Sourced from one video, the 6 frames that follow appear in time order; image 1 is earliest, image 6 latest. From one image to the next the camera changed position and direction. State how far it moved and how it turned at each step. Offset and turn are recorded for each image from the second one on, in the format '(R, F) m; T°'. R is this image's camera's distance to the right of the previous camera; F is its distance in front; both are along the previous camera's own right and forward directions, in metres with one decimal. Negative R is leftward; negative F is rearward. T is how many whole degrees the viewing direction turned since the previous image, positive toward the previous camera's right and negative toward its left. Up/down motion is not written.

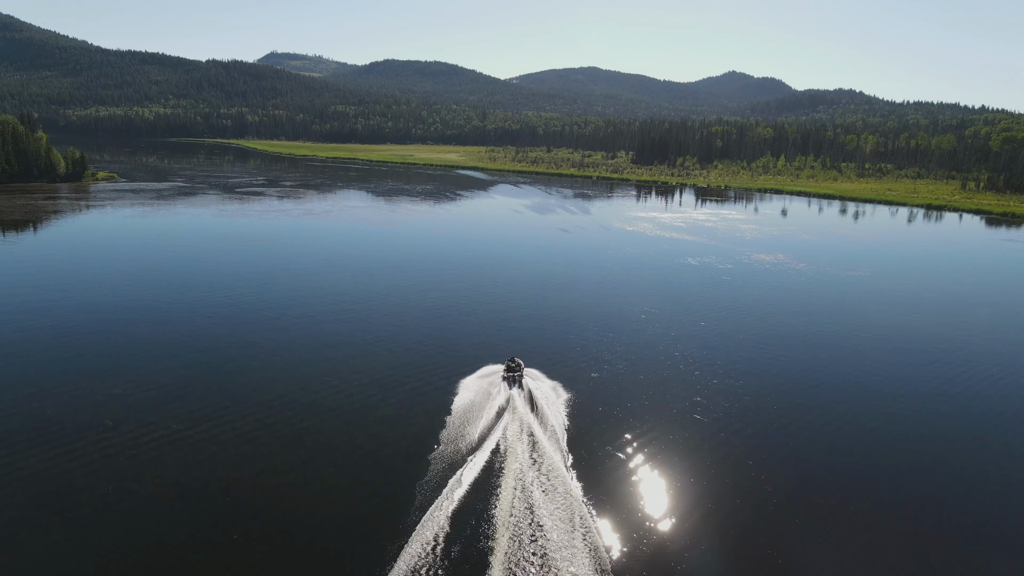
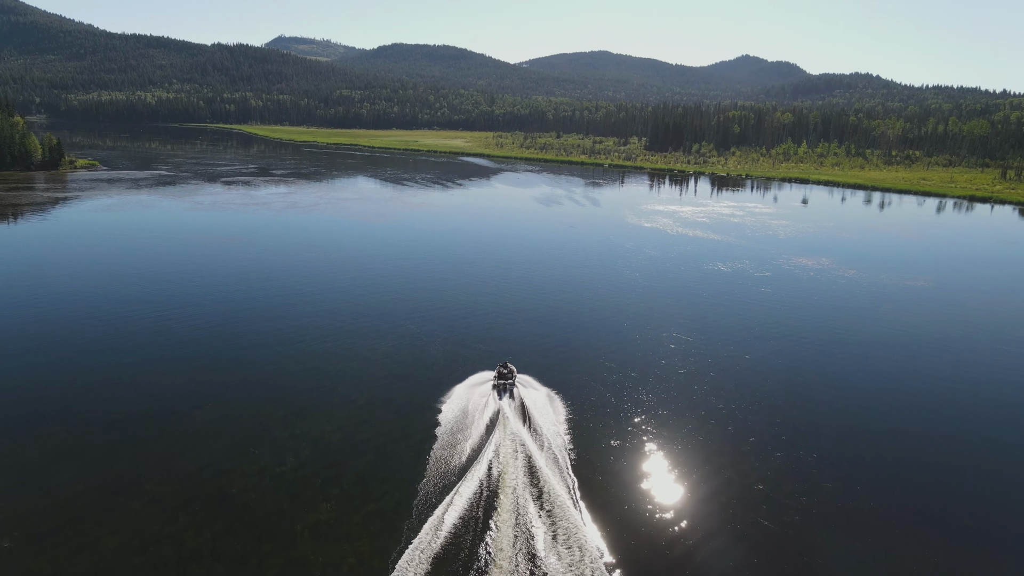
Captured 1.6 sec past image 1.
(+0.5, +6.1) m; -1°
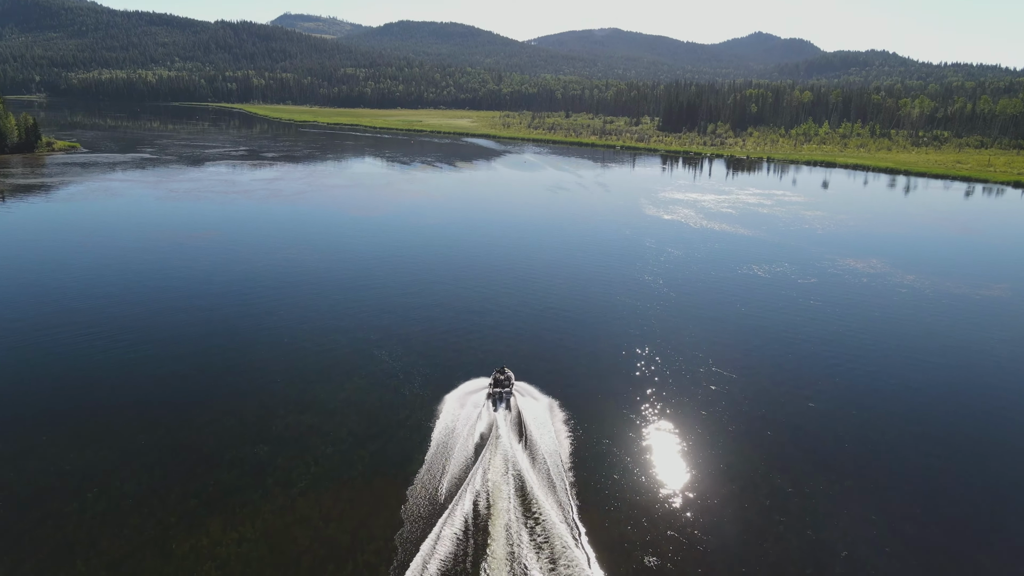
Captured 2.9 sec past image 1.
(+0.3, +5.2) m; -1°
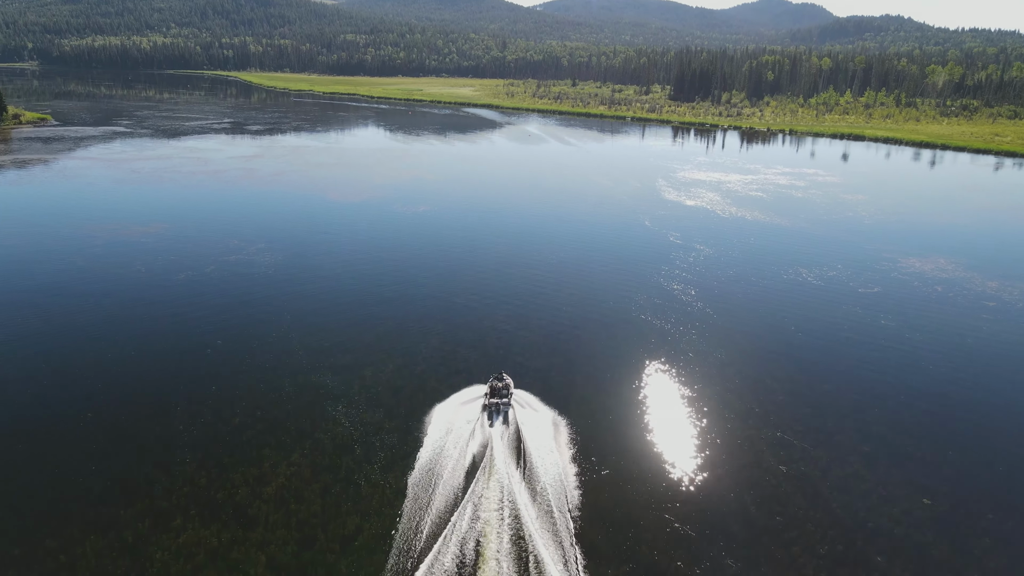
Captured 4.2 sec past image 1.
(+0.2, +5.3) m; 0°
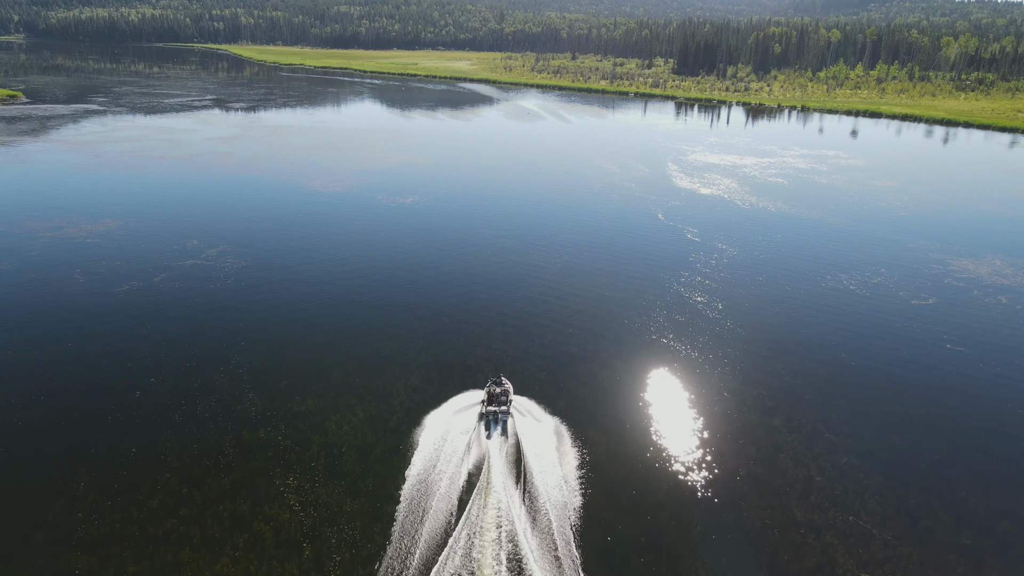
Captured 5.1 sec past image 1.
(+0.1, +3.5) m; 0°
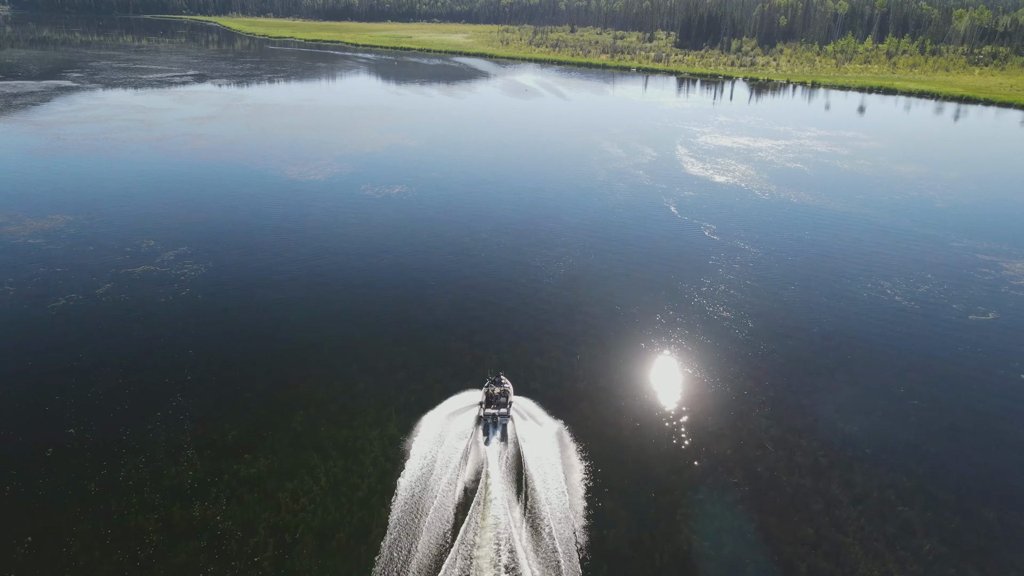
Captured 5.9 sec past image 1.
(0.0, +2.8) m; 0°
